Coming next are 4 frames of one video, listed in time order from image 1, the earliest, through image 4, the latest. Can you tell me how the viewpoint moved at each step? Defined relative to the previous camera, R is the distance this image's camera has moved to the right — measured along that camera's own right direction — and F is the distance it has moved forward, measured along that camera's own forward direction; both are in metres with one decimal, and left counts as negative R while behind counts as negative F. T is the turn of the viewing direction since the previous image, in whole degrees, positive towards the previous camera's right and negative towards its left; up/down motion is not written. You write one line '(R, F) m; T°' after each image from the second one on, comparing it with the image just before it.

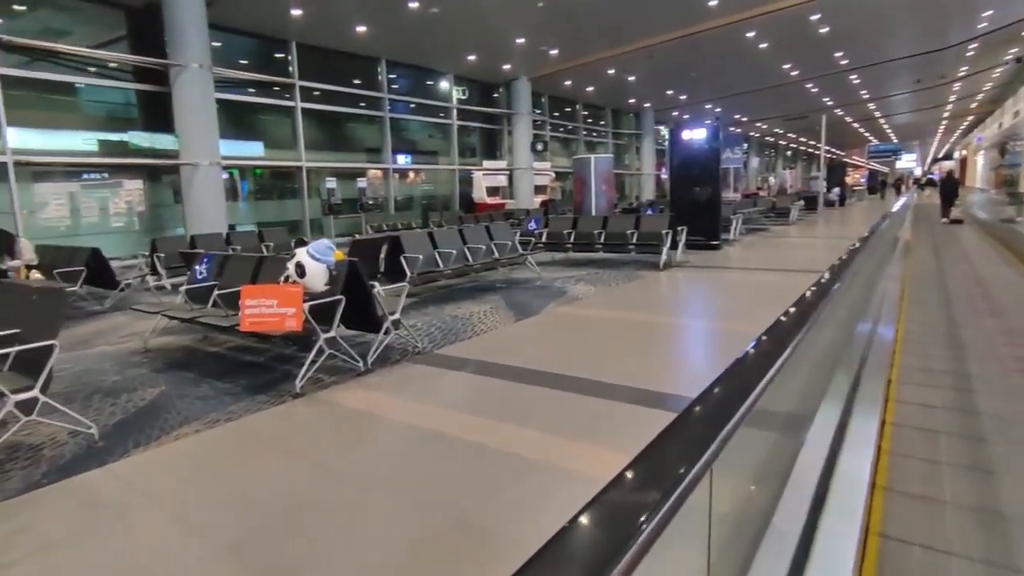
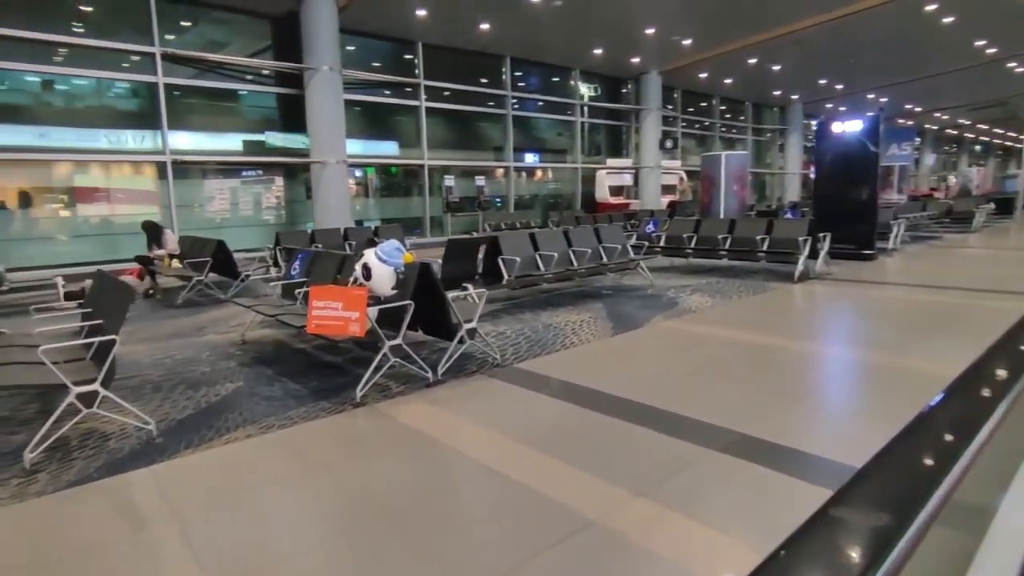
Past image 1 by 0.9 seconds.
(+0.2, +0.4) m; -12°
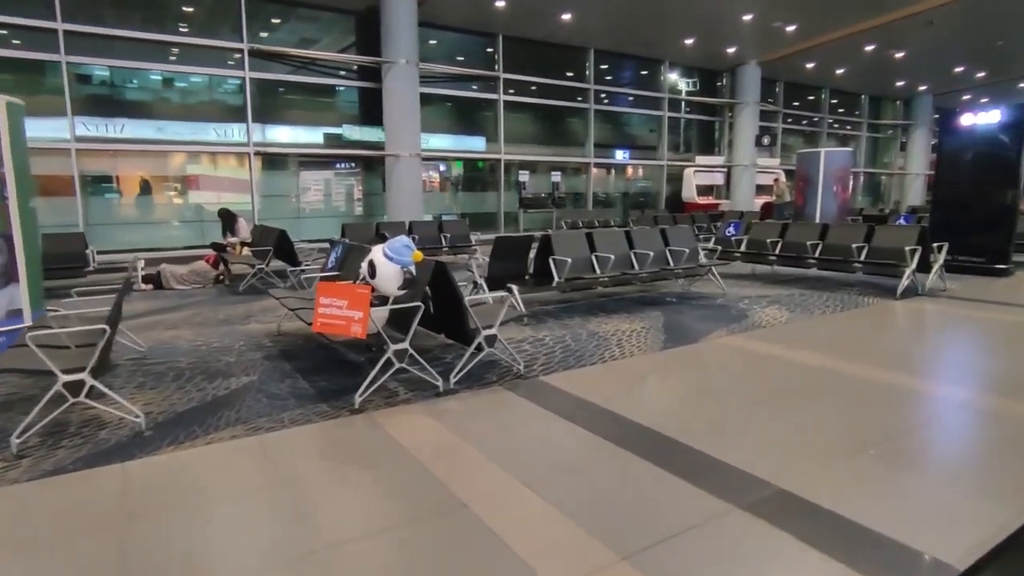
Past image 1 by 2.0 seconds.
(+0.4, +0.4) m; -9°
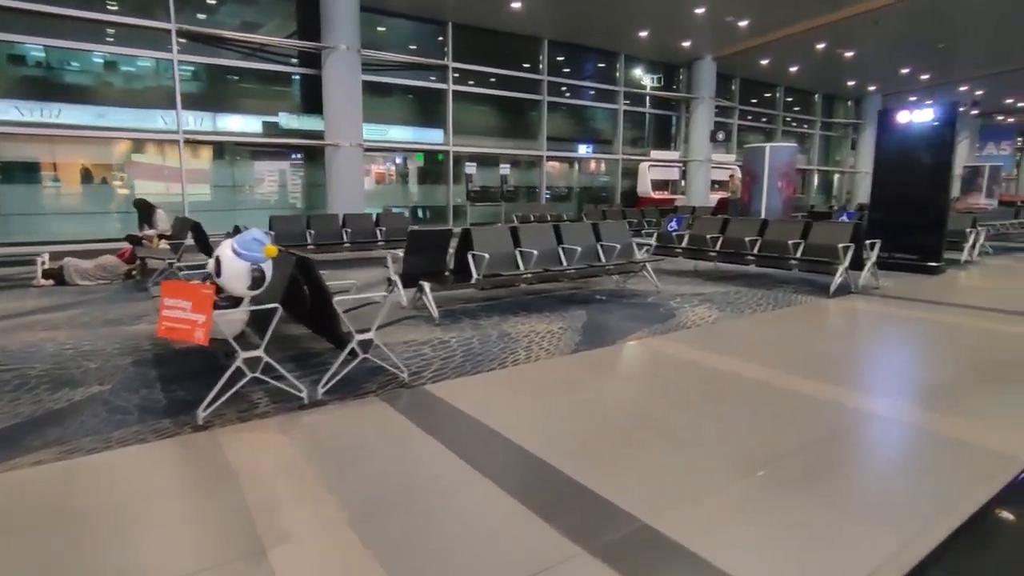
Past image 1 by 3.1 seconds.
(+0.5, +0.3) m; +3°
